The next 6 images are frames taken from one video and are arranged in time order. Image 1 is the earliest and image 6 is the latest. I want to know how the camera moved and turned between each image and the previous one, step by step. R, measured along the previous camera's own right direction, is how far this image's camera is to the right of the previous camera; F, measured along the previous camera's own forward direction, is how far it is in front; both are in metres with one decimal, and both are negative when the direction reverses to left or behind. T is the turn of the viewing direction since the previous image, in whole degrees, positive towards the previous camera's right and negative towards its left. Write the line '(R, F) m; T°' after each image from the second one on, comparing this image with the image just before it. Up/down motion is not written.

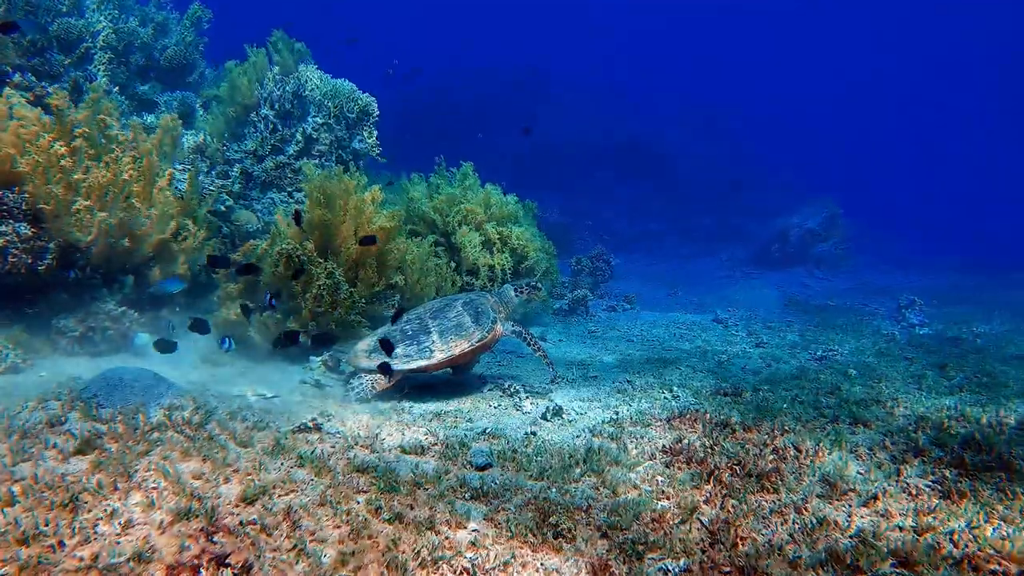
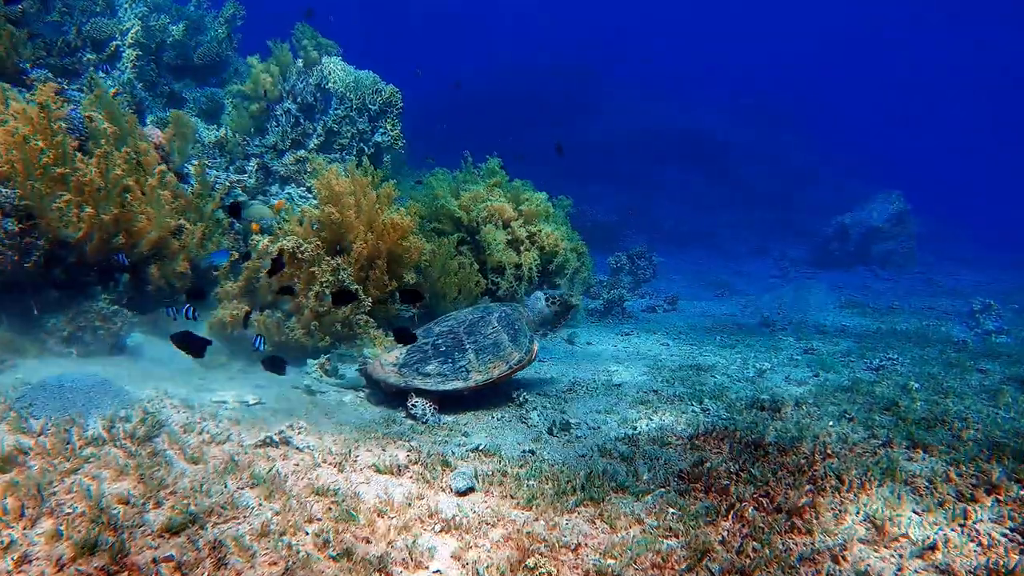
(+0.4, +0.6) m; -5°
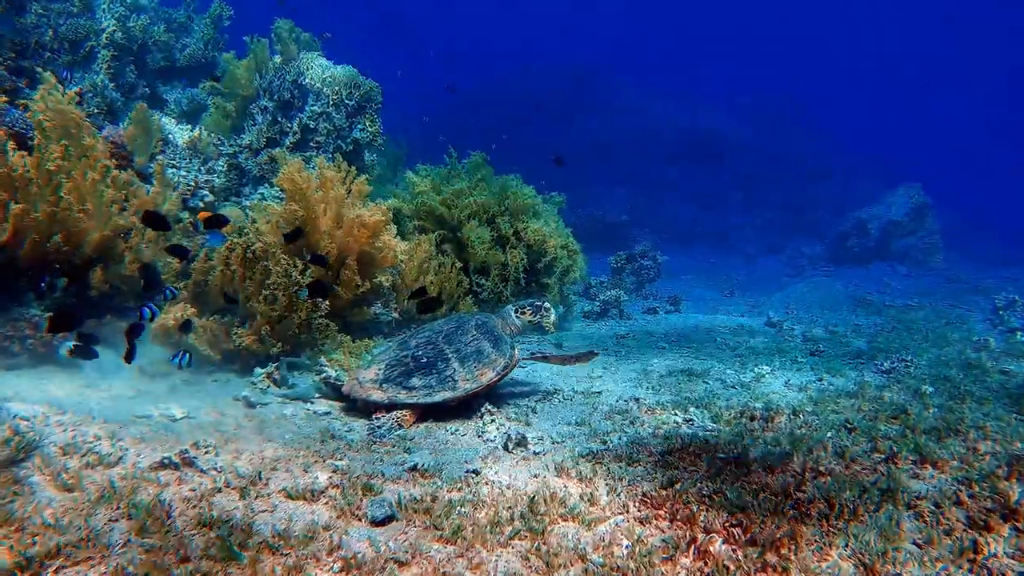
(+0.5, +0.6) m; -2°
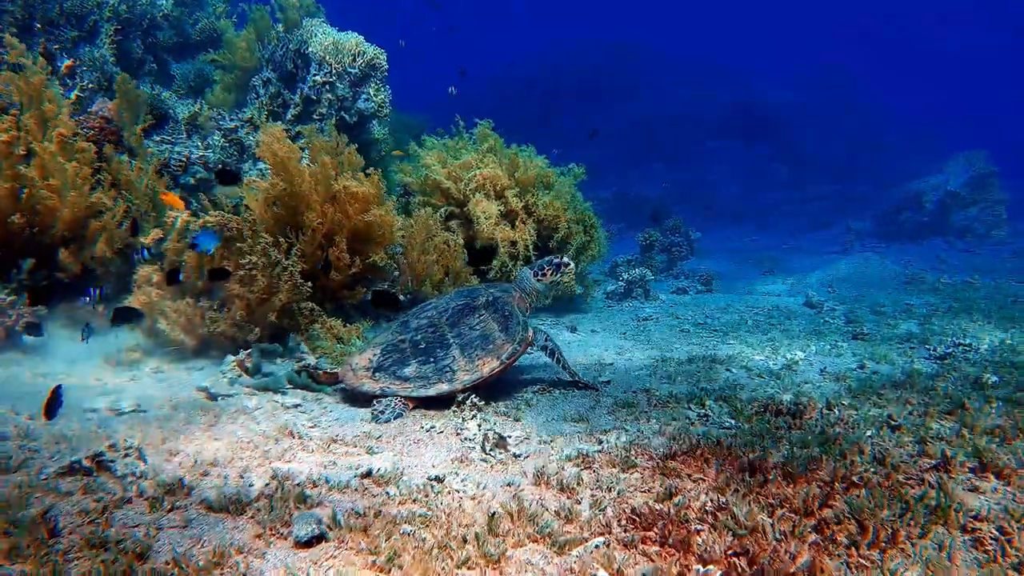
(+0.4, +0.6) m; -4°
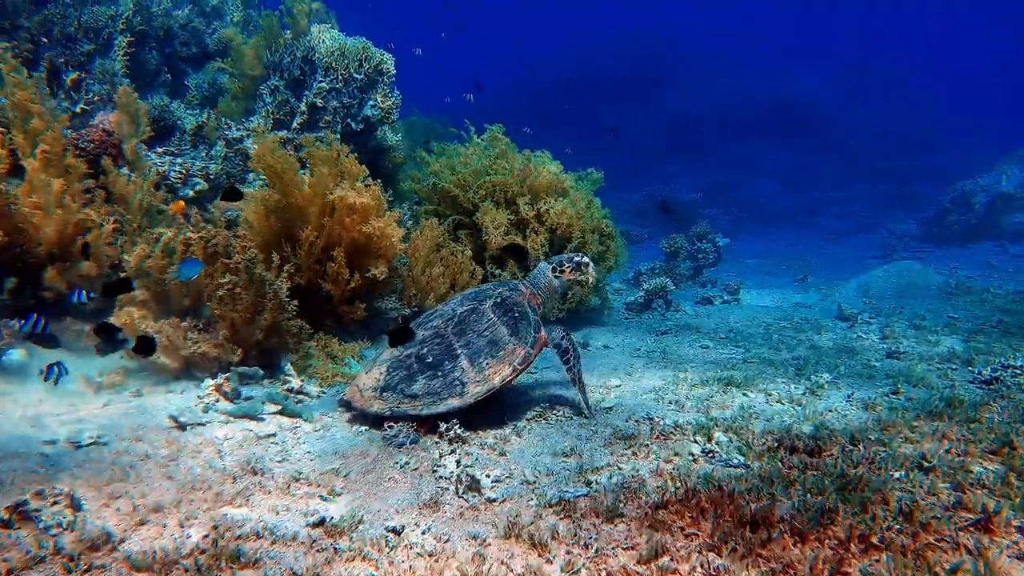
(+0.3, +0.4) m; -3°
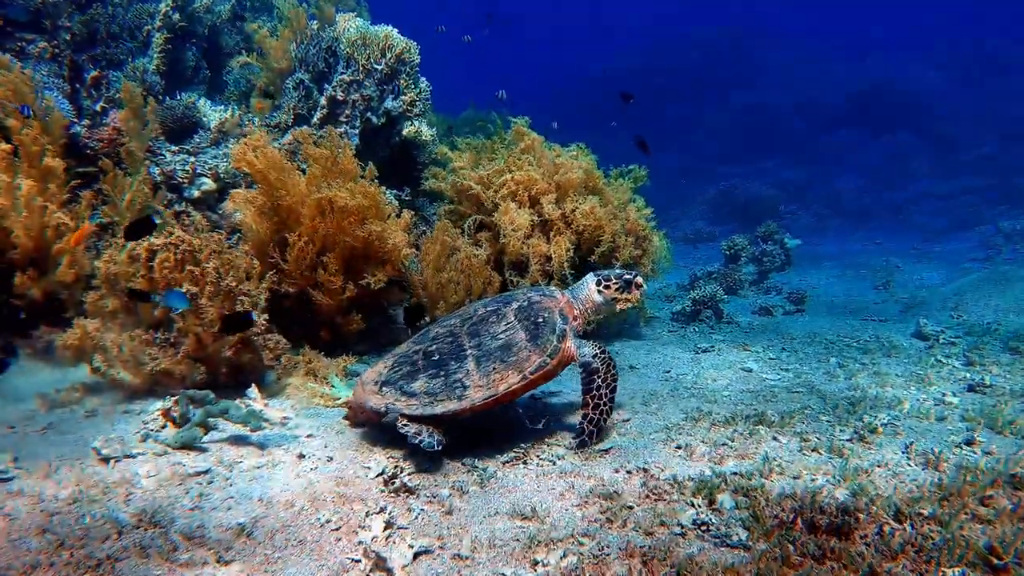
(+0.6, +0.8) m; -7°
